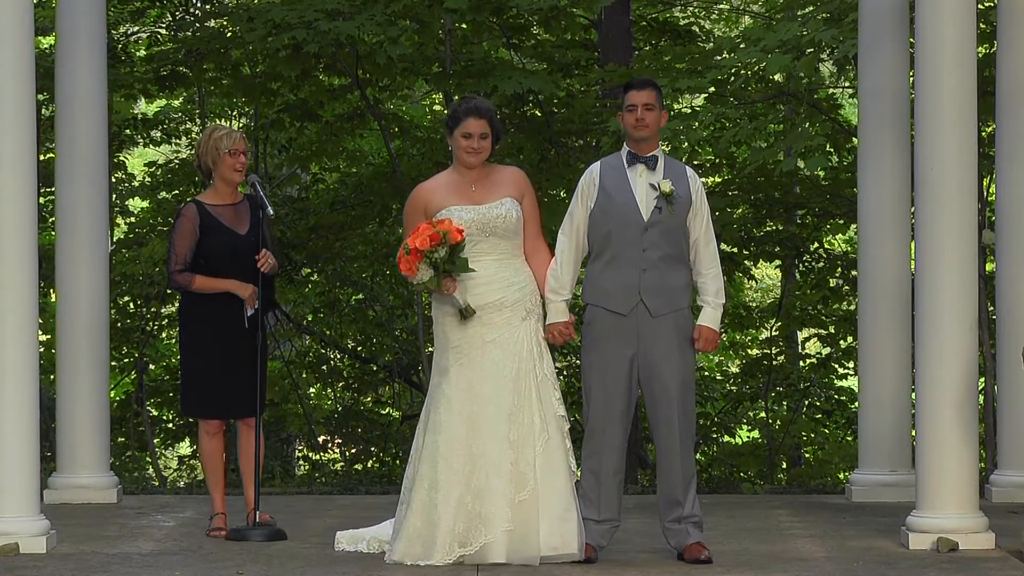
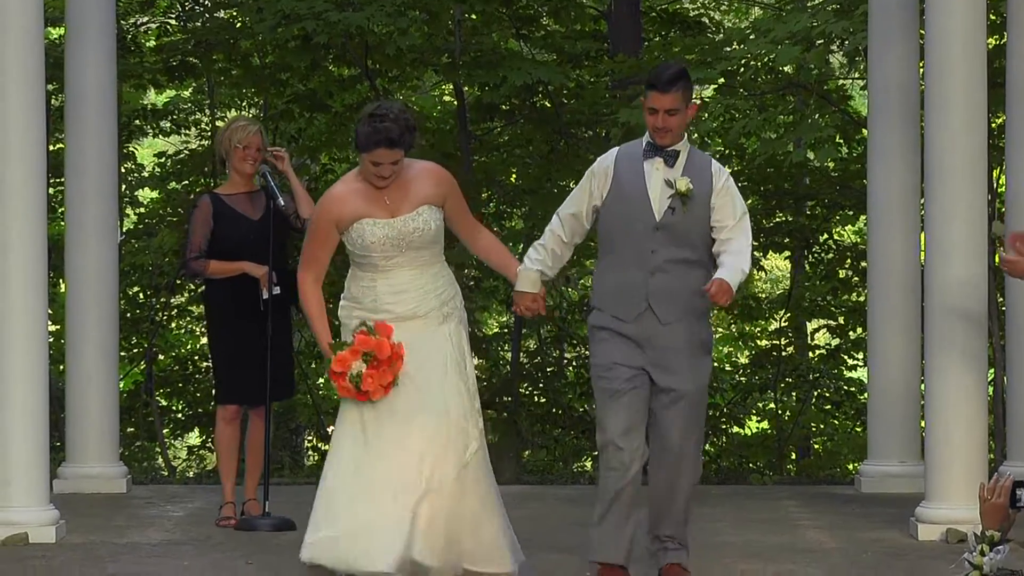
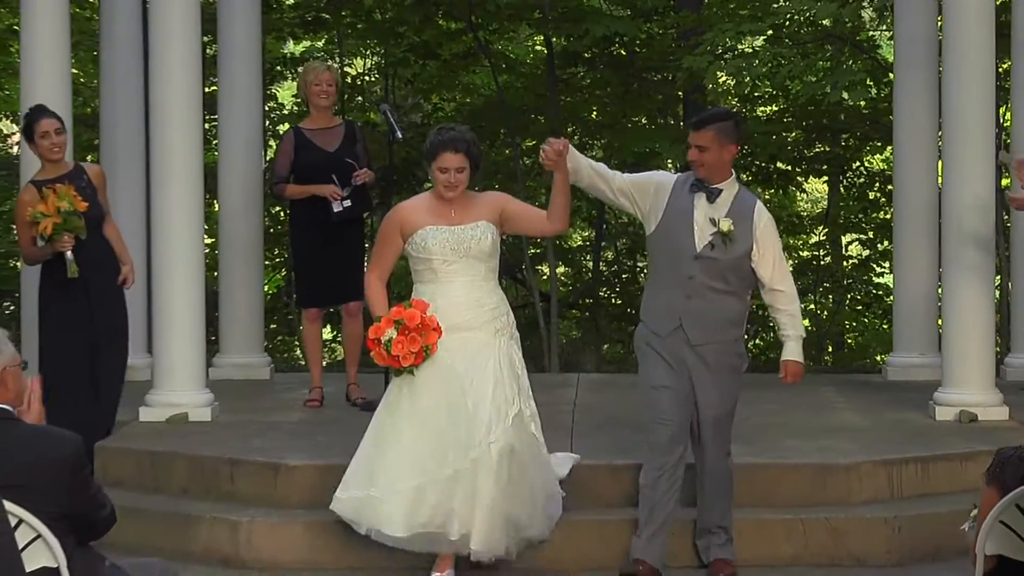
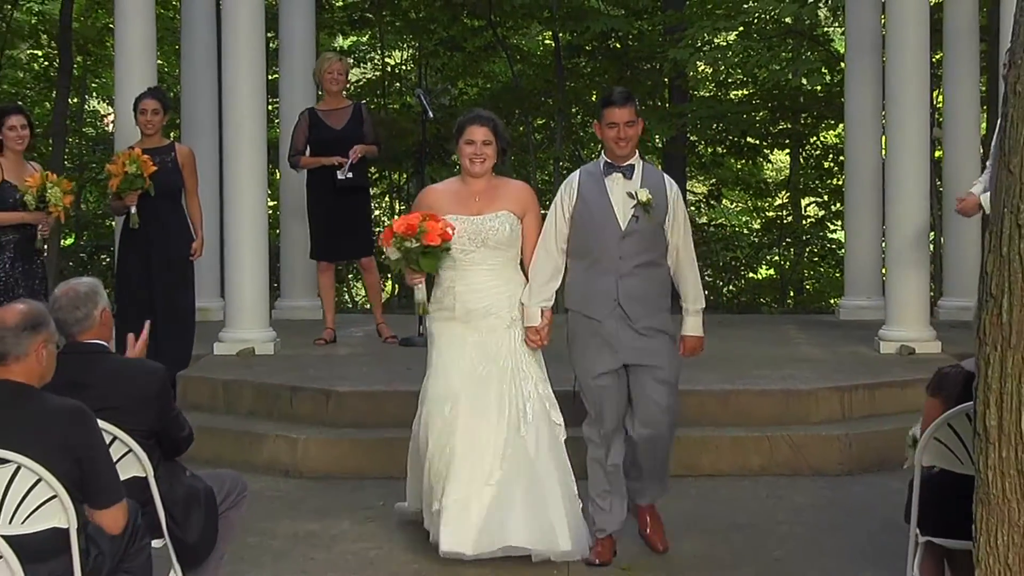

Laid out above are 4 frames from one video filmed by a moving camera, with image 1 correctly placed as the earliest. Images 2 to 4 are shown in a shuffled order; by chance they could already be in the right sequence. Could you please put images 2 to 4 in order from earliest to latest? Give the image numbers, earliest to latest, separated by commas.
2, 3, 4
